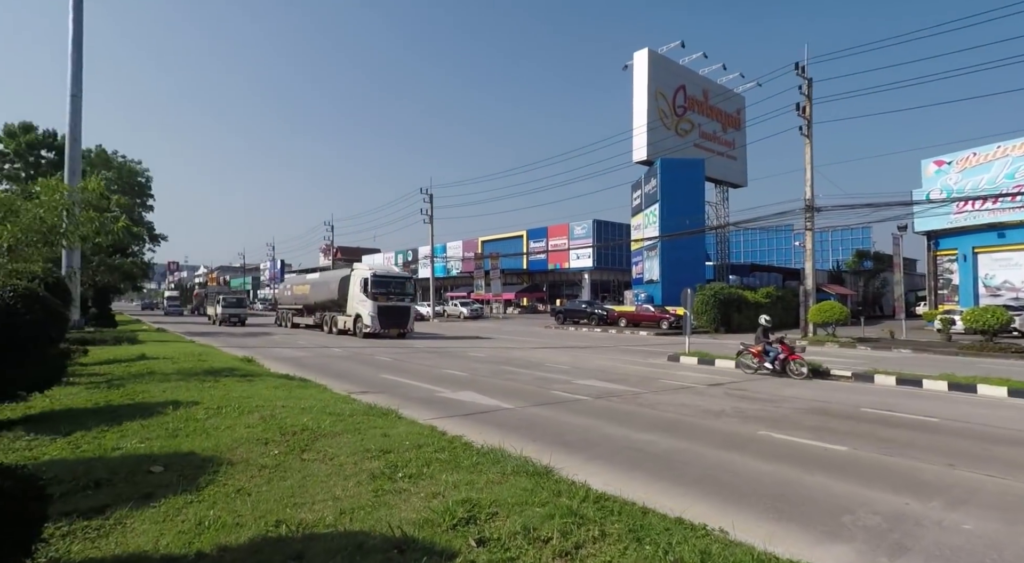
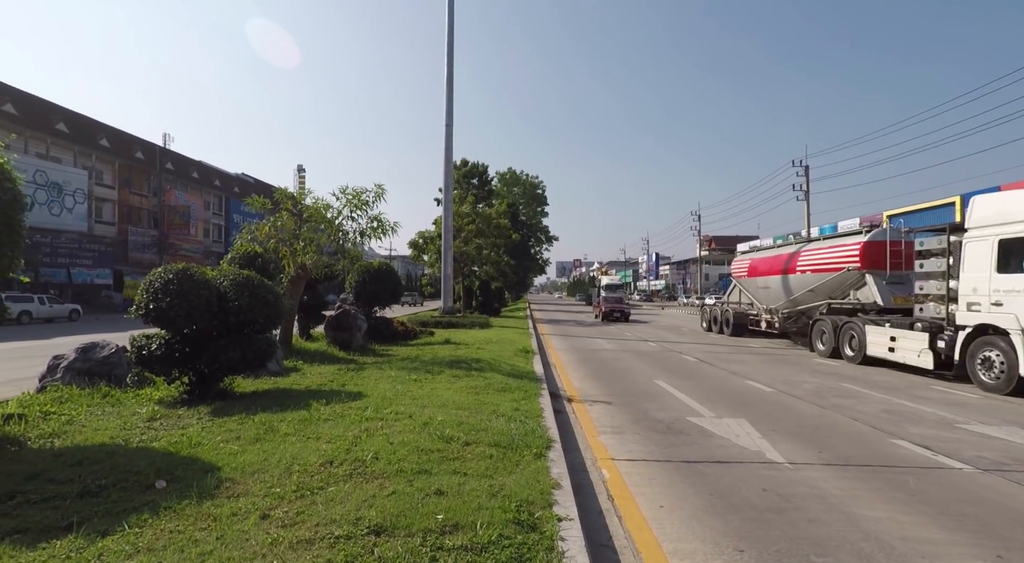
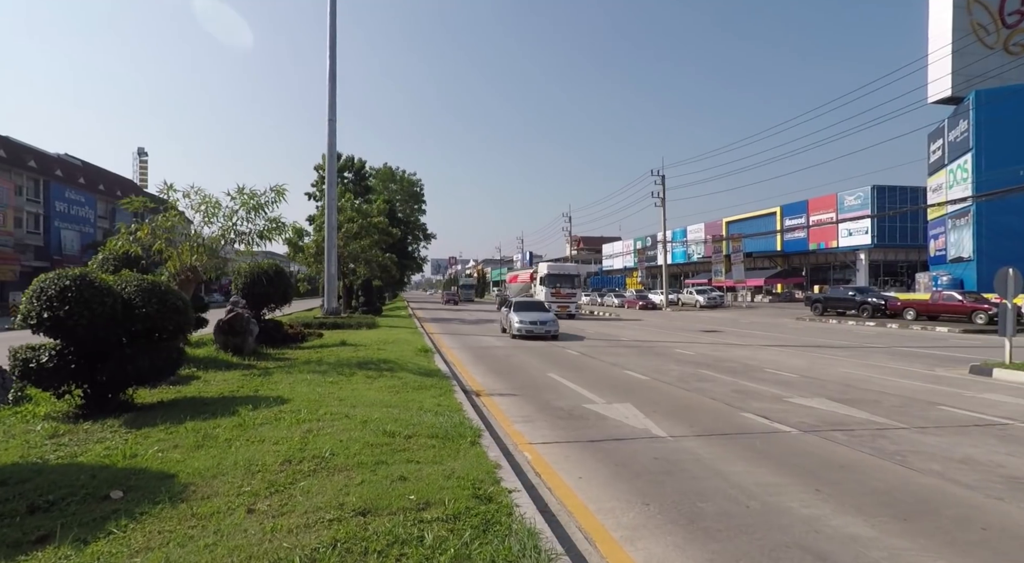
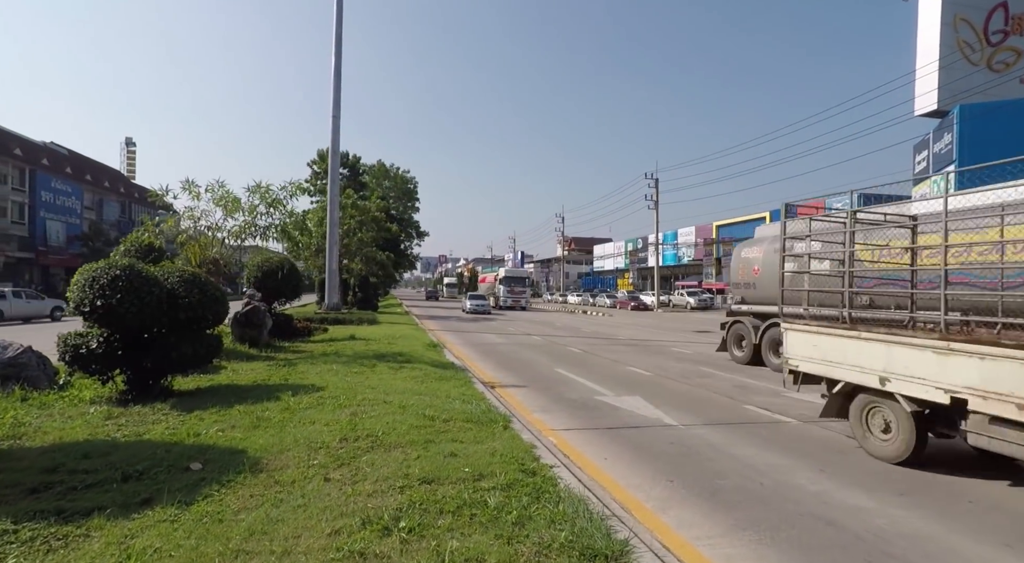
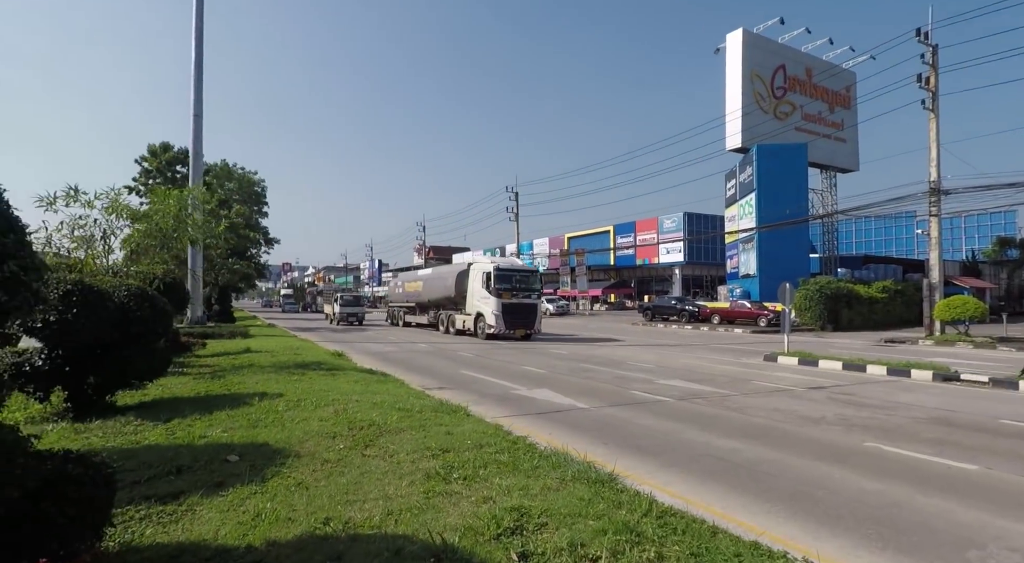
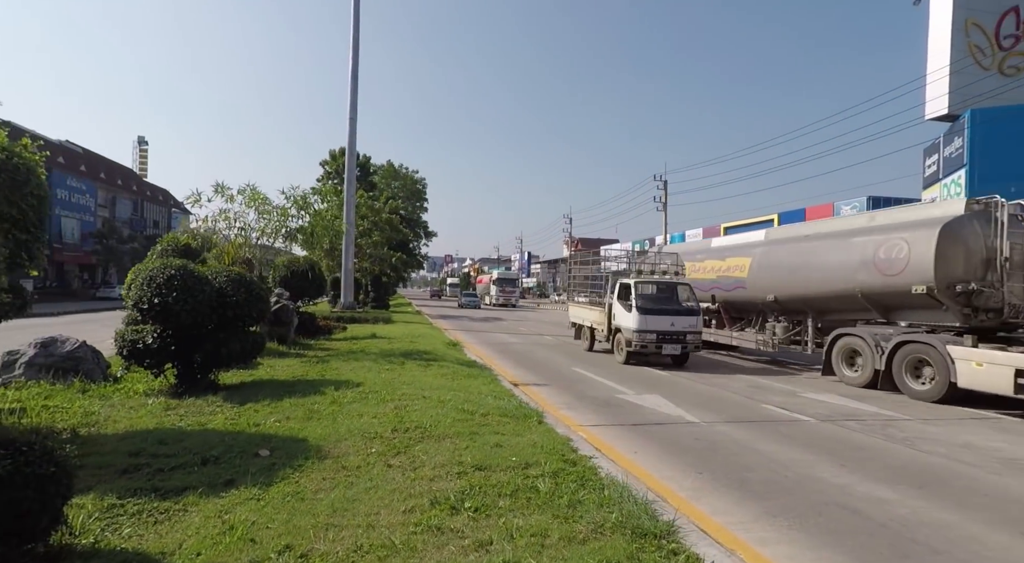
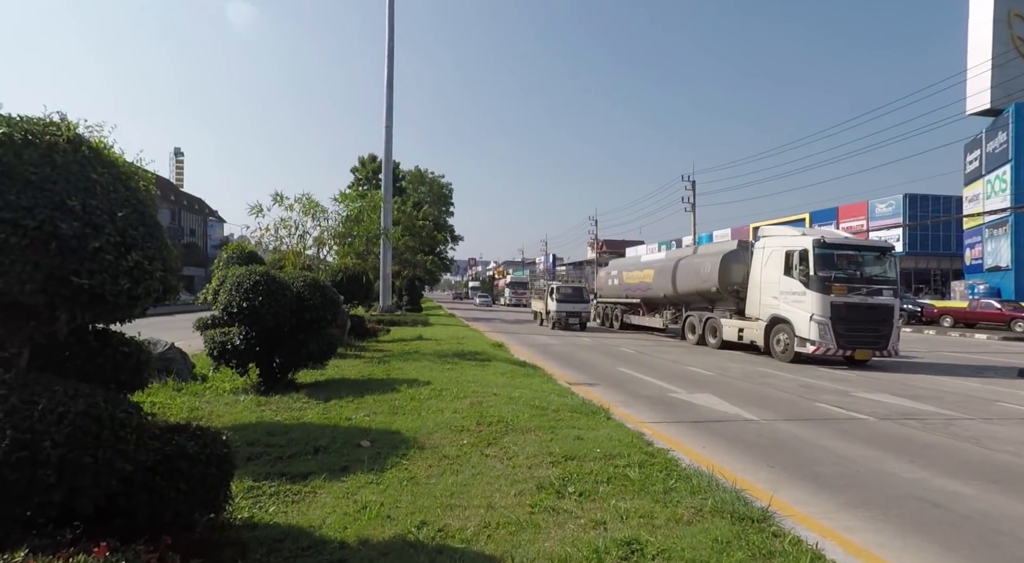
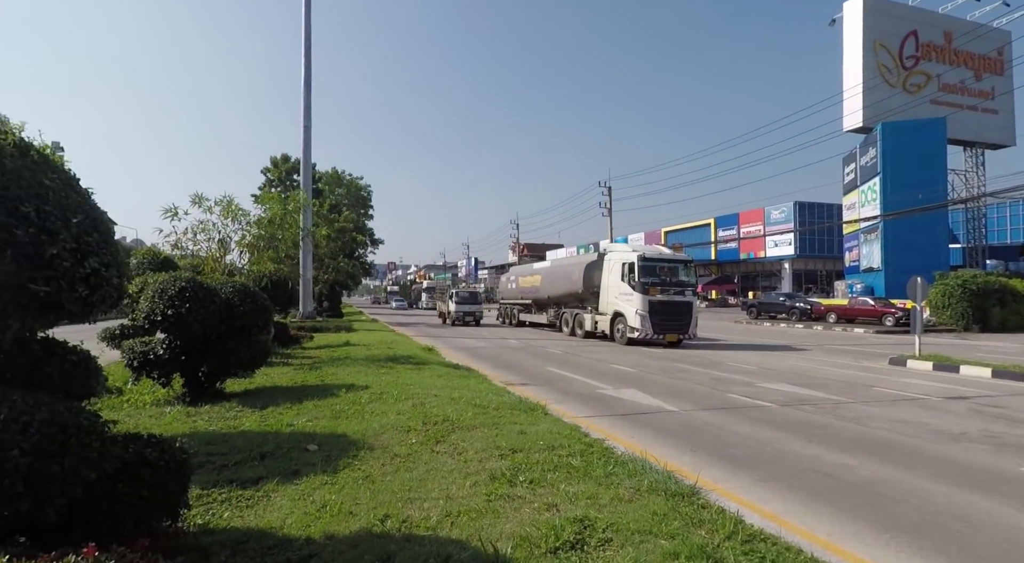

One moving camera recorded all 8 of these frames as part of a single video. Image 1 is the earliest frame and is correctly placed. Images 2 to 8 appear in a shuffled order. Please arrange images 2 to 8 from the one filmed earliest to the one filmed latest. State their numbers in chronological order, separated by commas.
5, 8, 7, 6, 4, 3, 2
